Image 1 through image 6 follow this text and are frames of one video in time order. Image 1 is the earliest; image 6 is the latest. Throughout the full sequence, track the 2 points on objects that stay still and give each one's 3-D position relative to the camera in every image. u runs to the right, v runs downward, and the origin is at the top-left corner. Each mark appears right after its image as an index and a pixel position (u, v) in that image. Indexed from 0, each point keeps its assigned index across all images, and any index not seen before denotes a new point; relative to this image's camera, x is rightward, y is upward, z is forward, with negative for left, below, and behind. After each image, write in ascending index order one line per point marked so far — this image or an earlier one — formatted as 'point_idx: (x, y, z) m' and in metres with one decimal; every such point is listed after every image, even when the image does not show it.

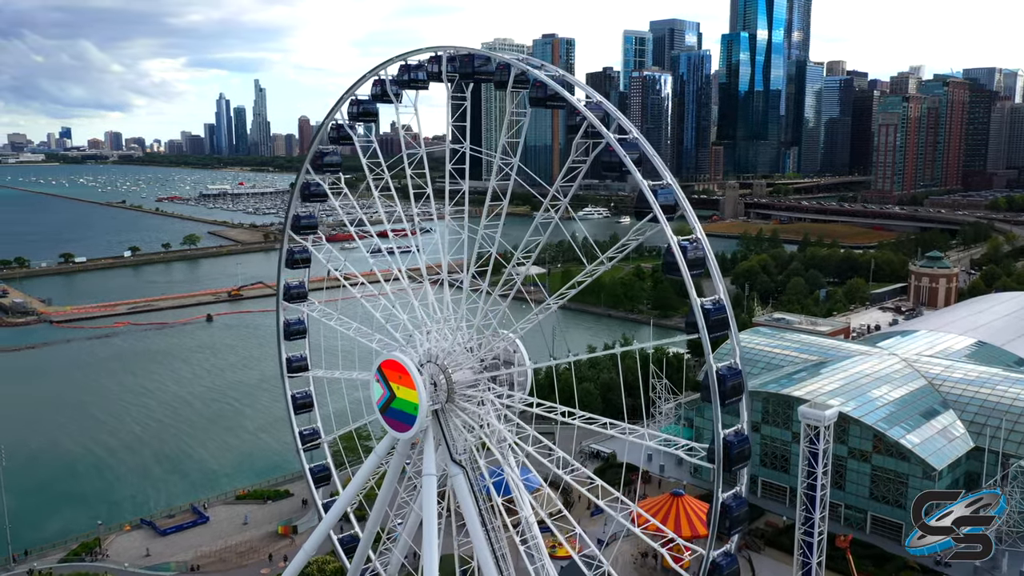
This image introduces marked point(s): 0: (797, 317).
0: (+5.9, -0.6, +17.5) m
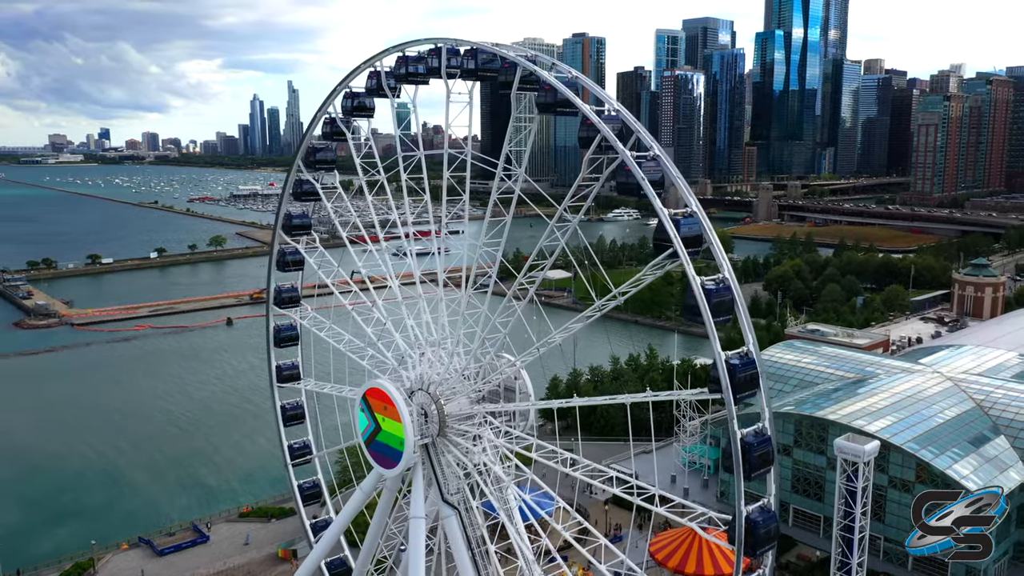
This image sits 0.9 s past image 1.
0: (+6.3, -0.8, +16.6) m
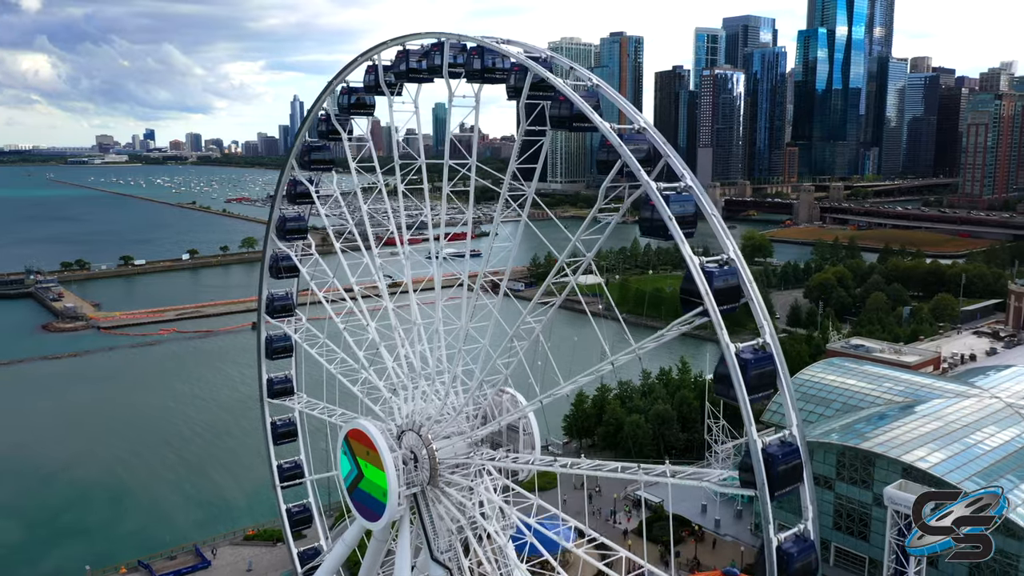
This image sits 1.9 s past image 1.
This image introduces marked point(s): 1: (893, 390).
0: (+6.8, -1.0, +15.6) m
1: (+5.2, -1.4, +11.6) m
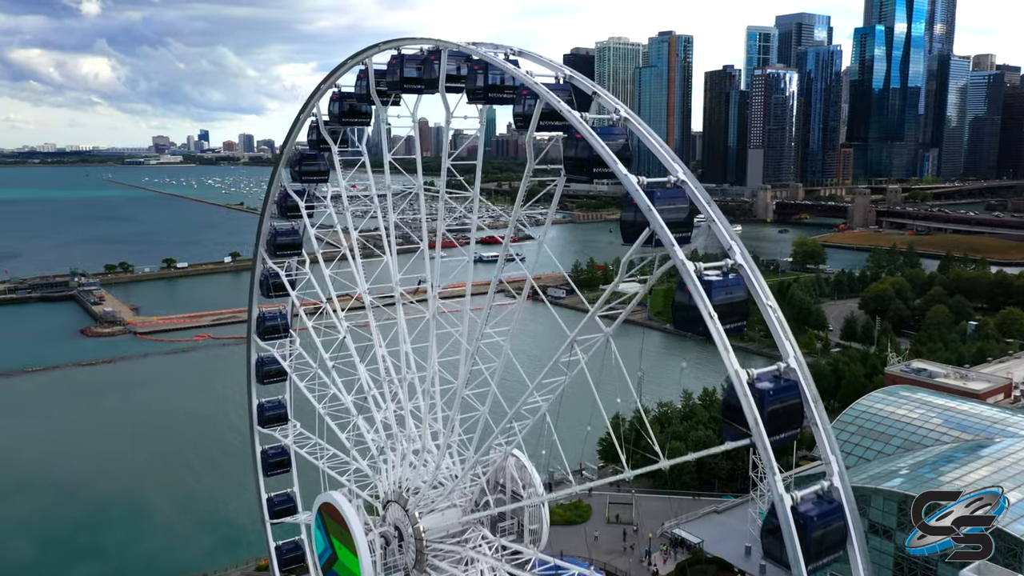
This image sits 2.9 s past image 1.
0: (+7.3, -1.3, +14.4) m
1: (+5.6, -1.7, +10.5) m
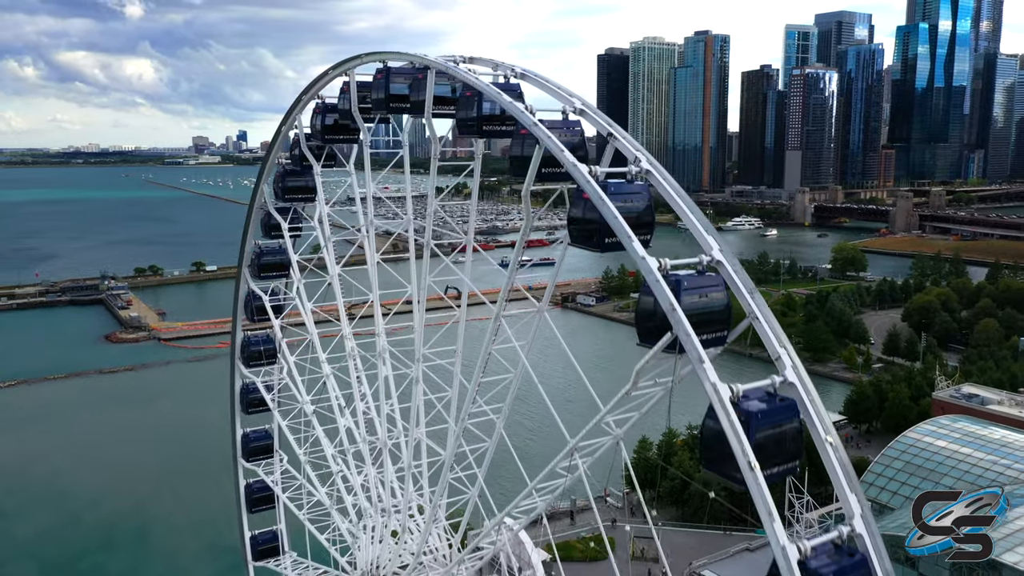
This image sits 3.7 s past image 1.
0: (+7.7, -1.6, +13.4) m
1: (+5.8, -2.0, +9.6) m
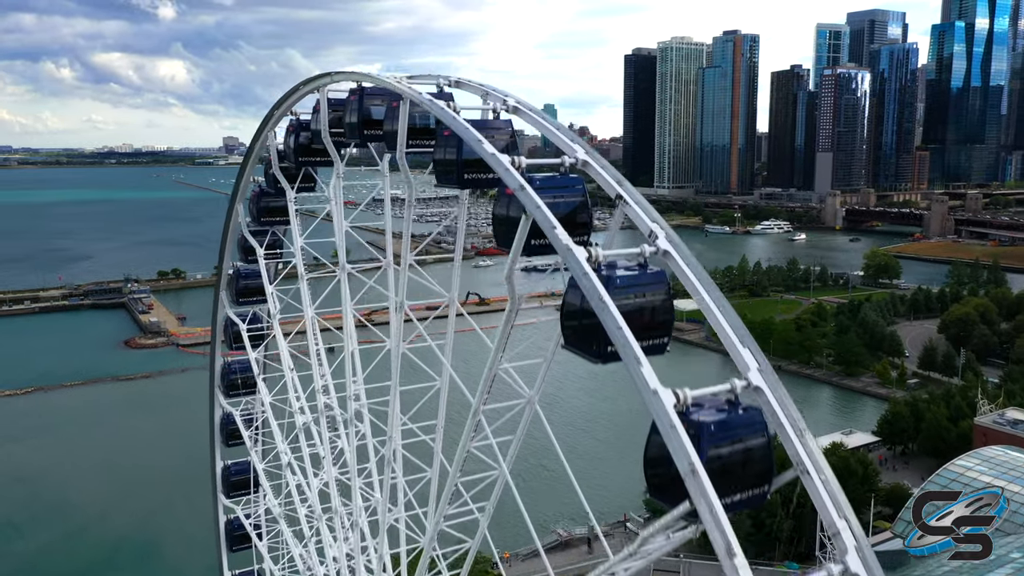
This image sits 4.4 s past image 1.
0: (+7.9, -1.9, +12.6) m
1: (+5.9, -2.2, +8.9) m
